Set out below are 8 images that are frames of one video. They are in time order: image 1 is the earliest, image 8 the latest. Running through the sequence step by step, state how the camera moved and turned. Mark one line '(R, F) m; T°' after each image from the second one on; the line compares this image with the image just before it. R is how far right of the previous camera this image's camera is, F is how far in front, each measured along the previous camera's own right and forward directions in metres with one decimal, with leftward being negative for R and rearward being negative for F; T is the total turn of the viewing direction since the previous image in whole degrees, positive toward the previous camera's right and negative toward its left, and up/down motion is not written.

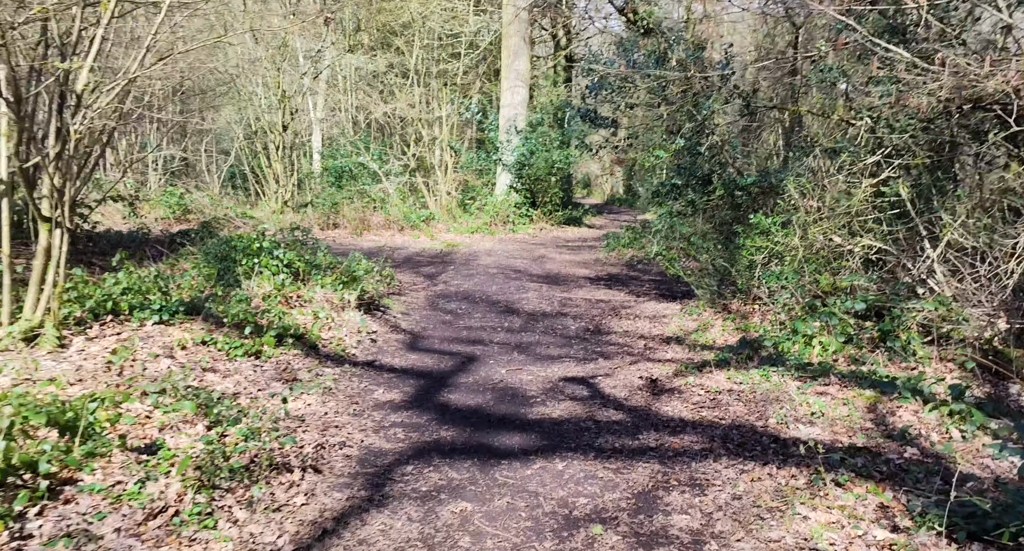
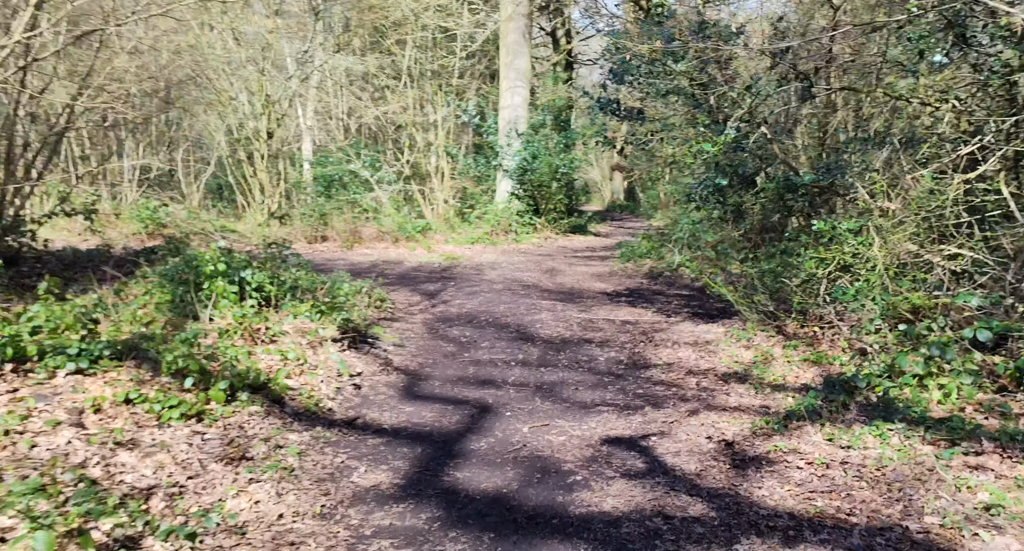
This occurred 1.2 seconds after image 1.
(-0.1, +1.4) m; 0°
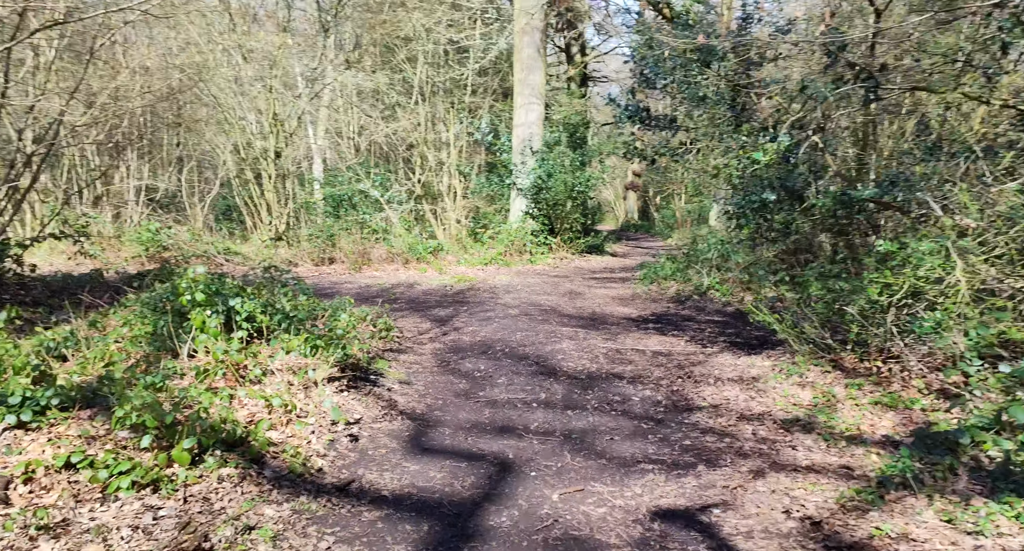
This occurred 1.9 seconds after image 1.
(-0.1, +0.8) m; -1°
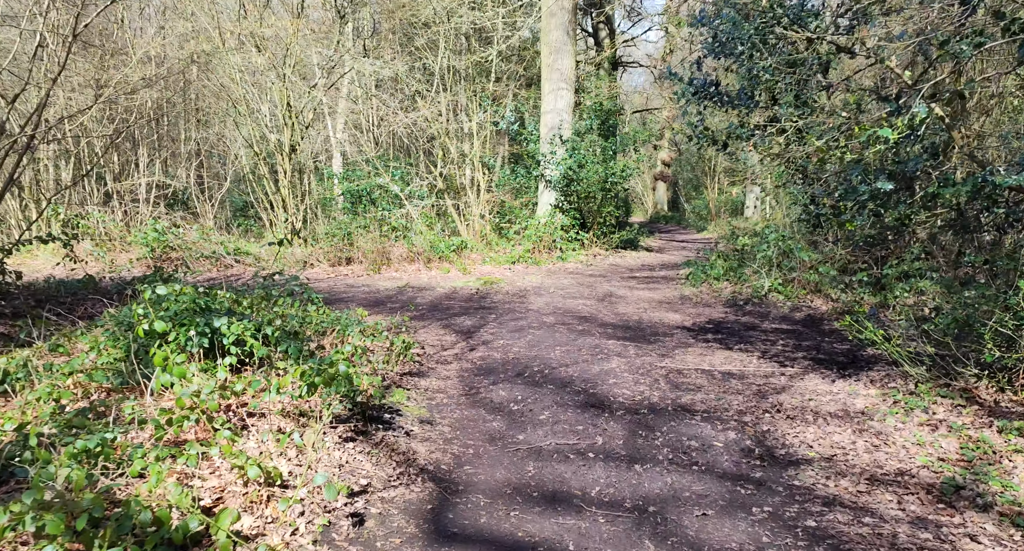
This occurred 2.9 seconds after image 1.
(-0.1, +1.2) m; -2°
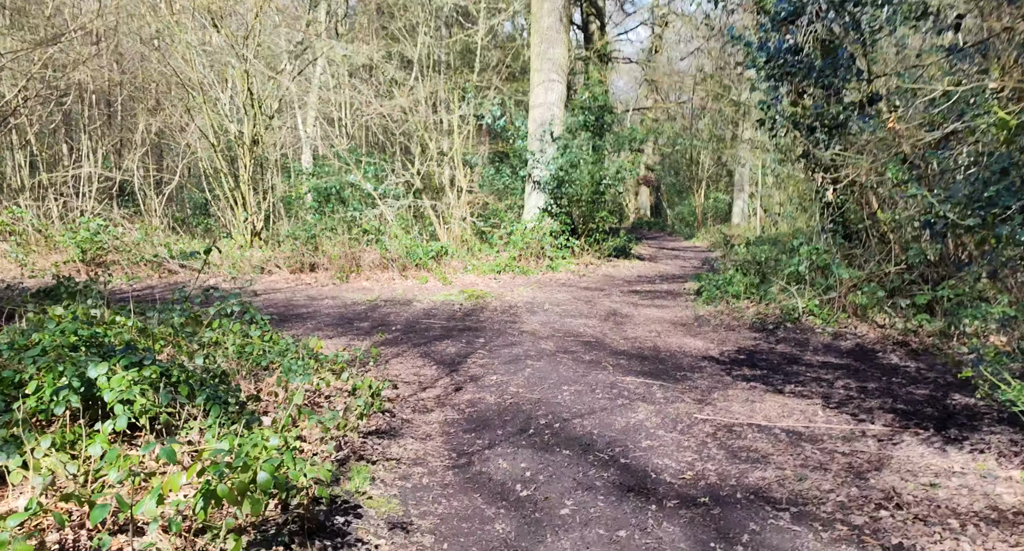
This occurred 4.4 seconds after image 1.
(-0.2, +1.6) m; +2°
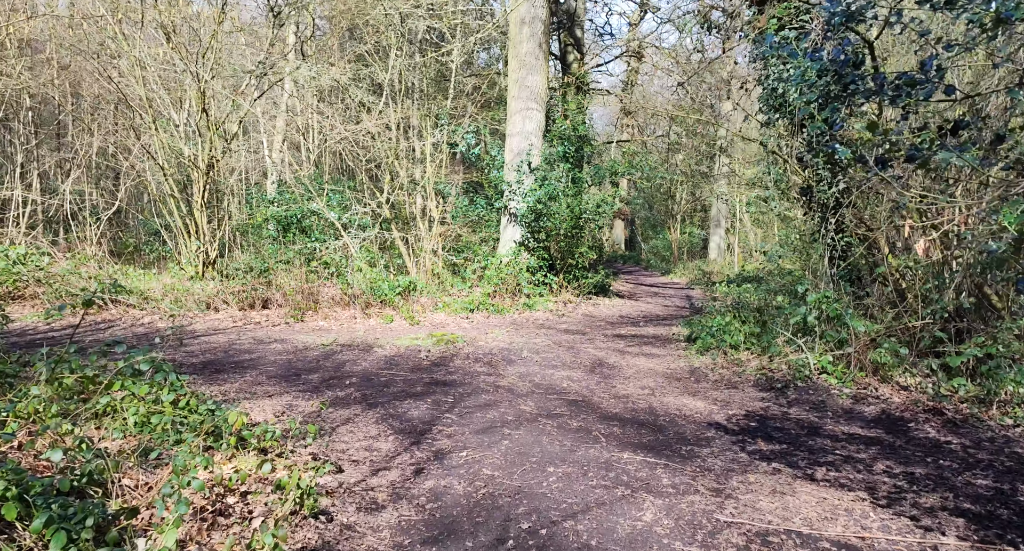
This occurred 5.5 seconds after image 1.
(0.0, +1.1) m; +2°
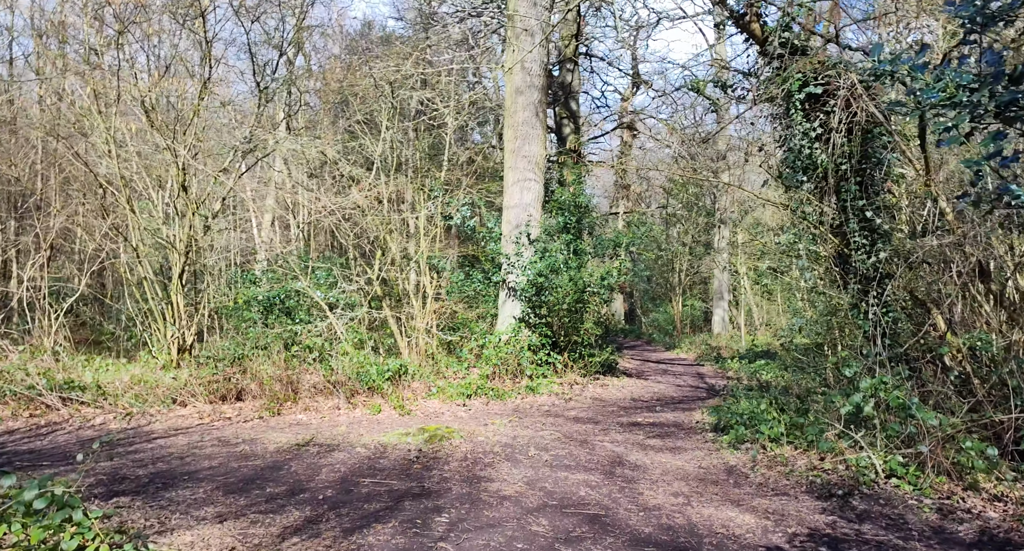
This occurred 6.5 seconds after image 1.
(-0.1, +1.2) m; 0°
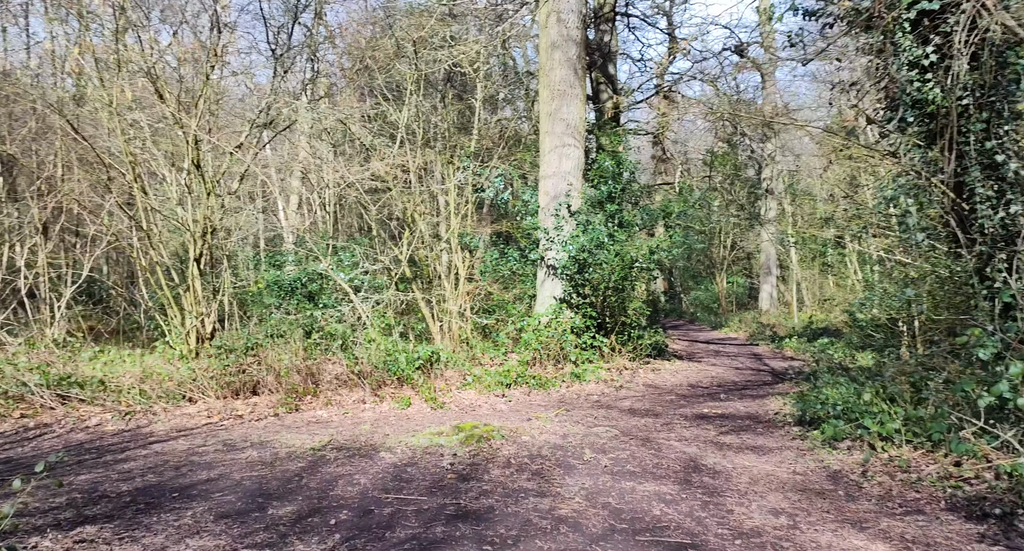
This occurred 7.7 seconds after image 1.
(-0.1, +1.4) m; -2°
